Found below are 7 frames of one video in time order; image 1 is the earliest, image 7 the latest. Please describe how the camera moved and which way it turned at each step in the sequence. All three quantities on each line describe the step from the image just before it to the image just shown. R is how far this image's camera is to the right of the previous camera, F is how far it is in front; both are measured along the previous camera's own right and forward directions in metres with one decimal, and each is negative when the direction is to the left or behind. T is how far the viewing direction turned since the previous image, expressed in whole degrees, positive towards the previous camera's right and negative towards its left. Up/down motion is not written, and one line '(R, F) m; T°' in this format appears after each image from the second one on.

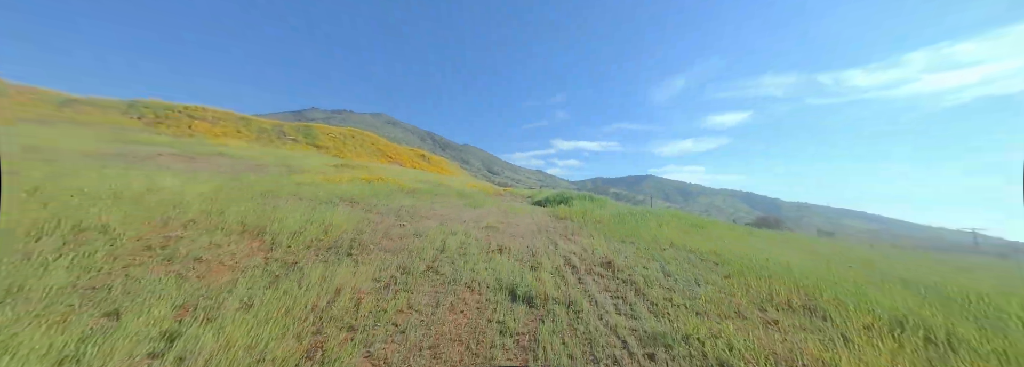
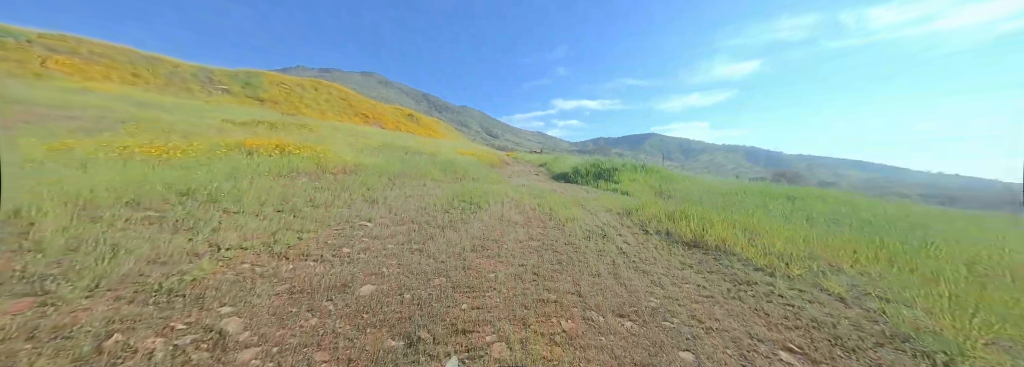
(-0.7, +5.7) m; 0°
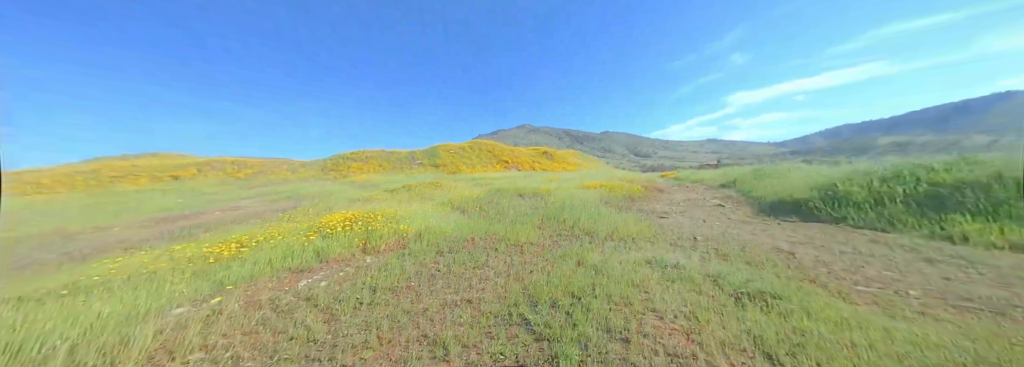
(+0.3, +3.7) m; -34°
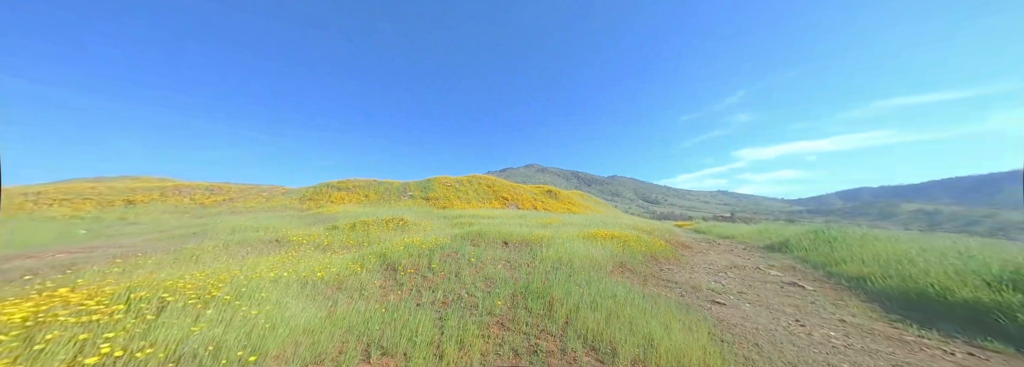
(+0.9, +2.9) m; -2°
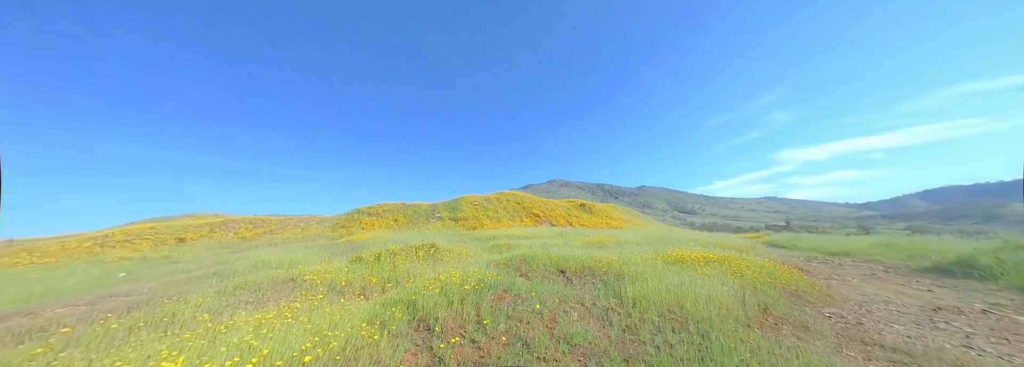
(-1.1, +2.0) m; -6°
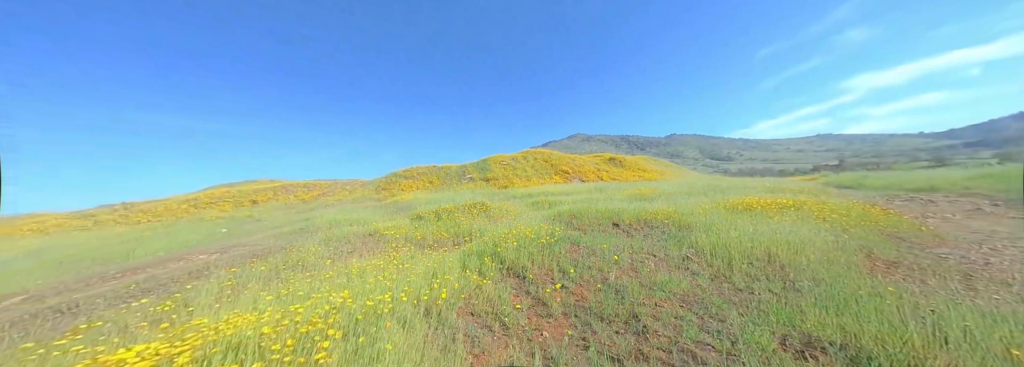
(-1.0, +0.1) m; -5°
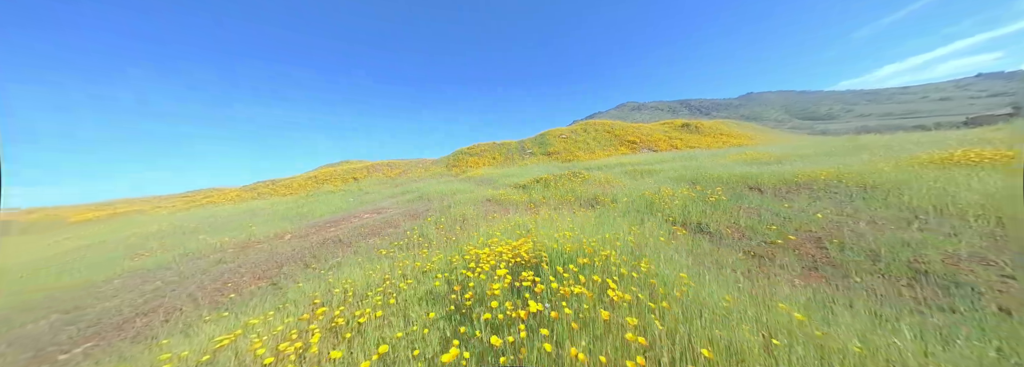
(-2.4, -0.2) m; -11°
